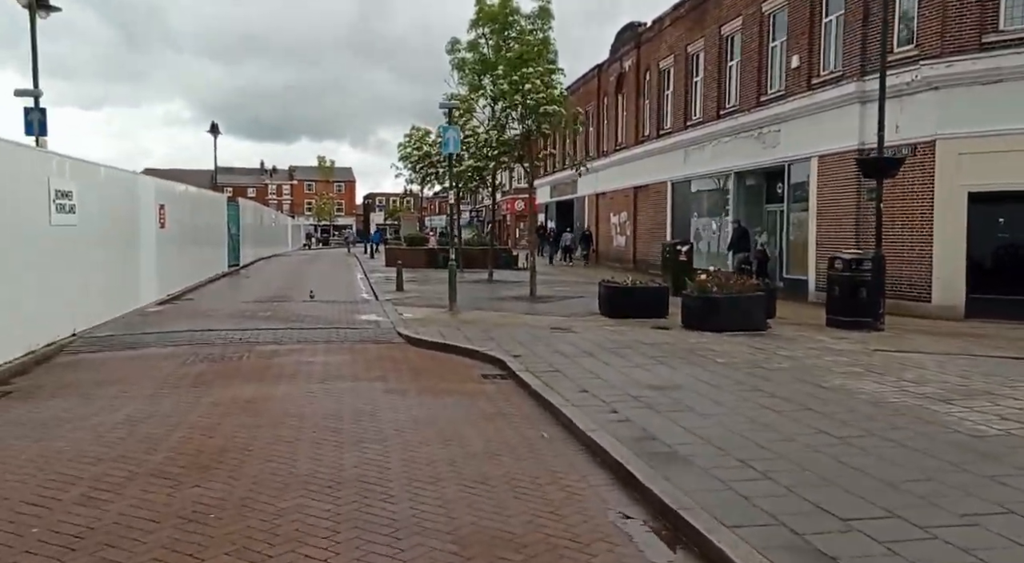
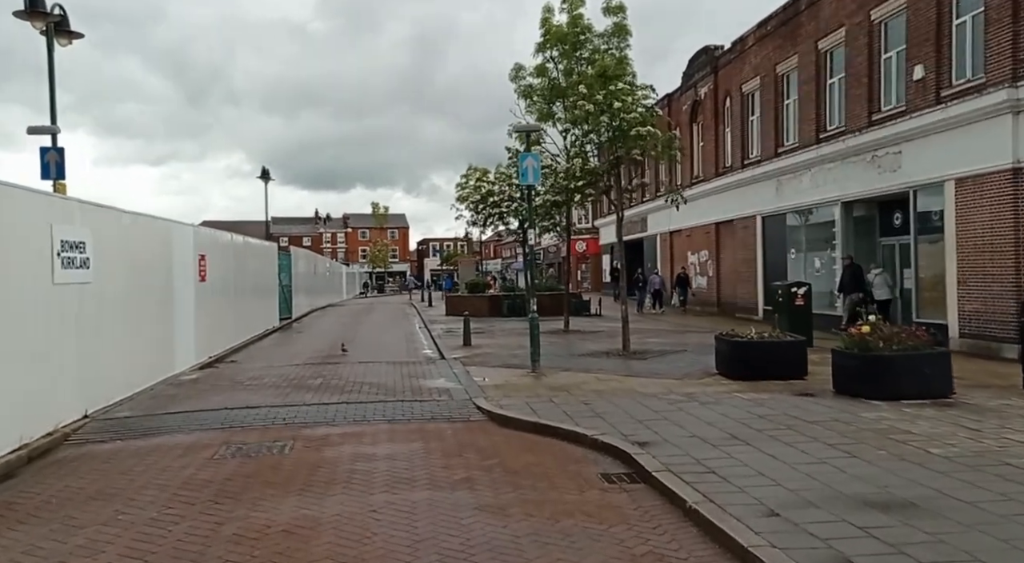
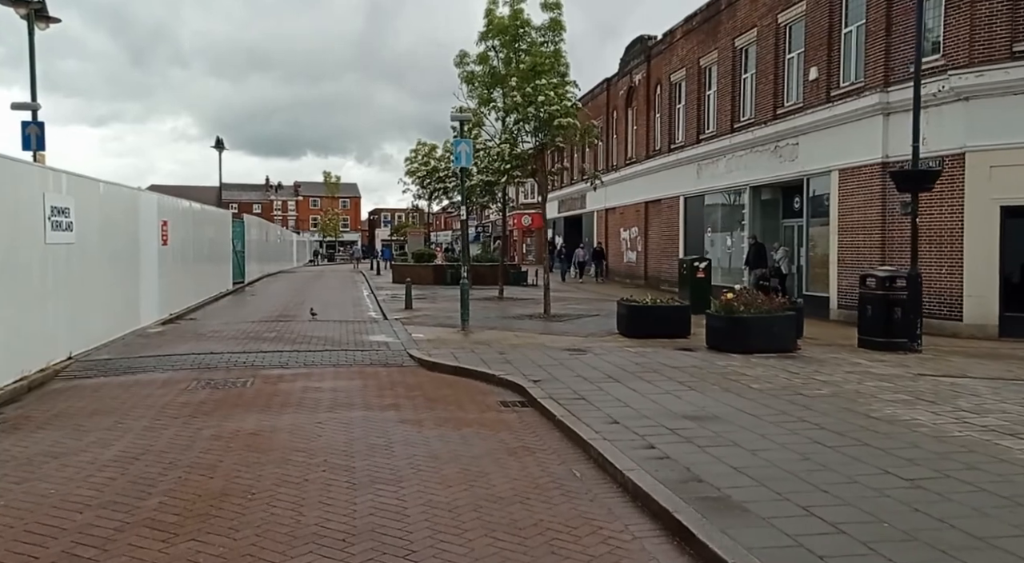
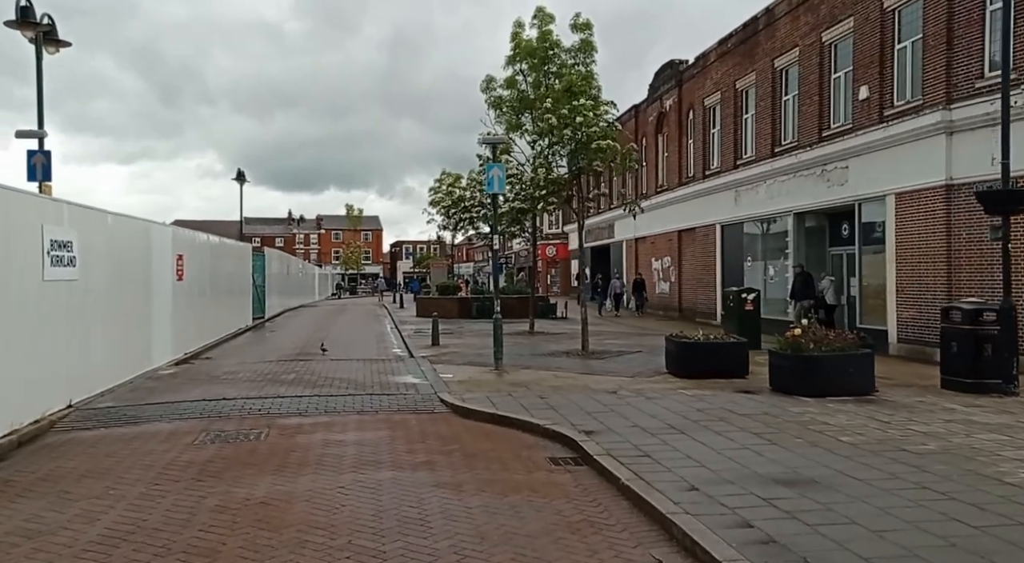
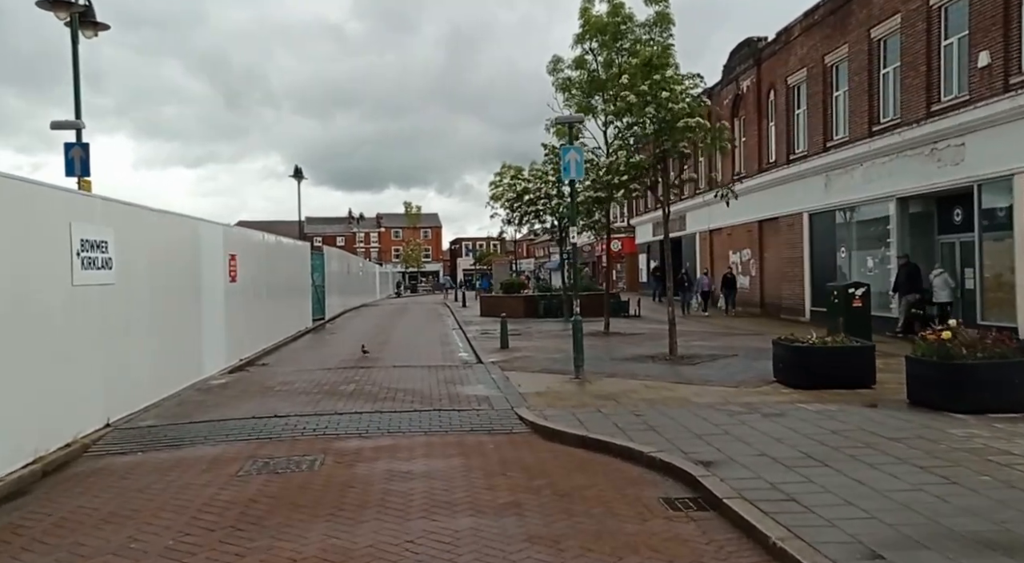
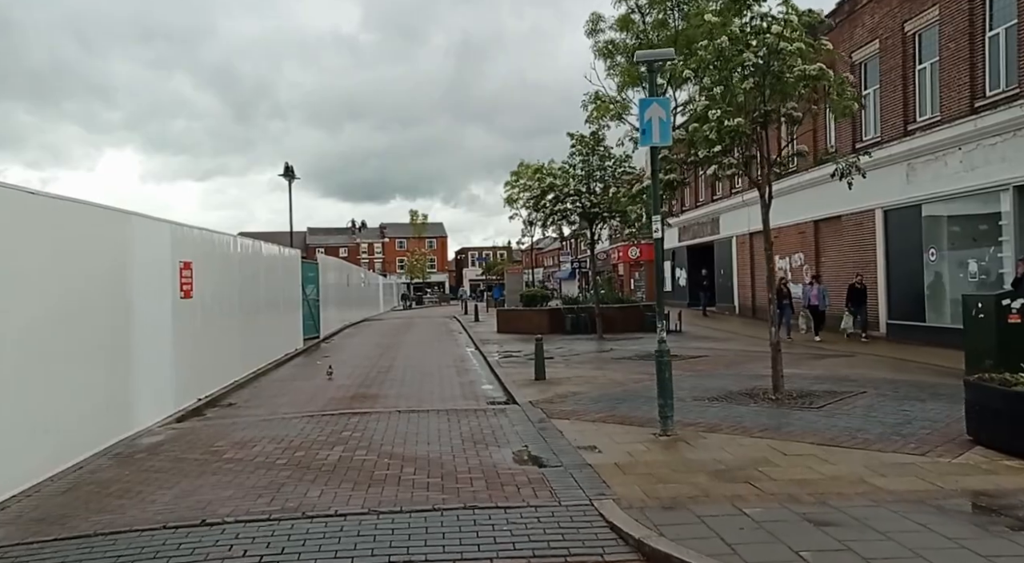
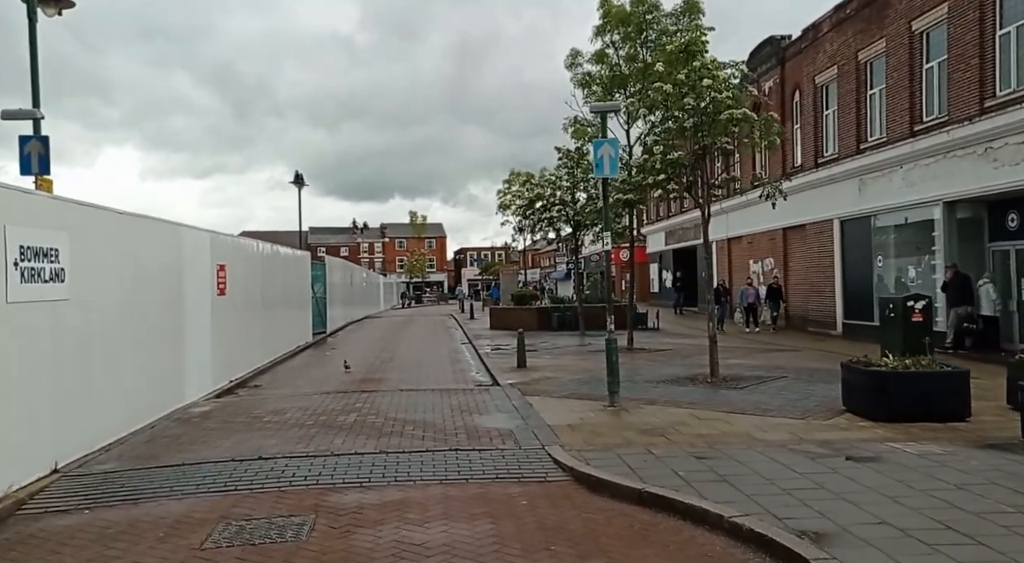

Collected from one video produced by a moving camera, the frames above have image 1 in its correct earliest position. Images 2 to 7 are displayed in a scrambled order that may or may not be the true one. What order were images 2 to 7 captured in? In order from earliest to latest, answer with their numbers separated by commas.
3, 4, 2, 5, 7, 6
